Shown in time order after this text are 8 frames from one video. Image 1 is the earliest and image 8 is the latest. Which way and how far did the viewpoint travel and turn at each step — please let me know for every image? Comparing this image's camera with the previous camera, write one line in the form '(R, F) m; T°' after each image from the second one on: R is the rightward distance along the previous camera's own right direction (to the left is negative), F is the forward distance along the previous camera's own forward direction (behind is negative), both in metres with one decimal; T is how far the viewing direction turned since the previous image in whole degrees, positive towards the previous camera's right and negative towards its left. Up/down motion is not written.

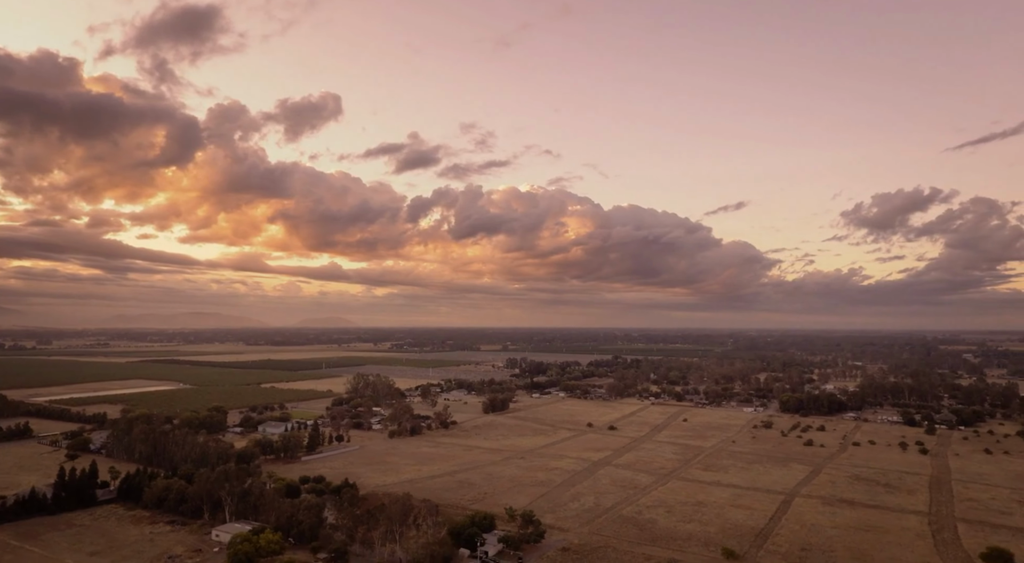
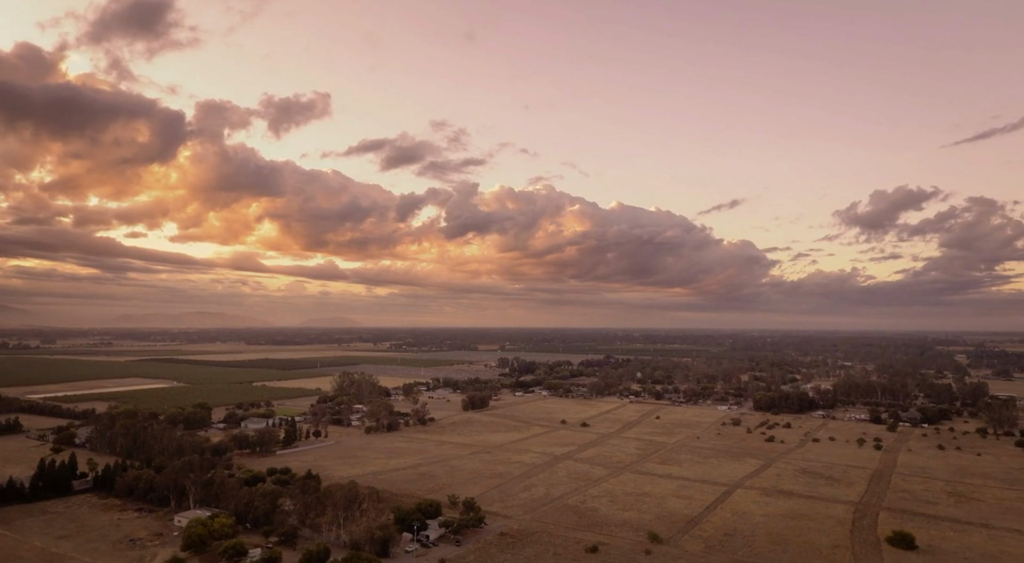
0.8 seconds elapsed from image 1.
(+3.4, -2.2) m; 0°
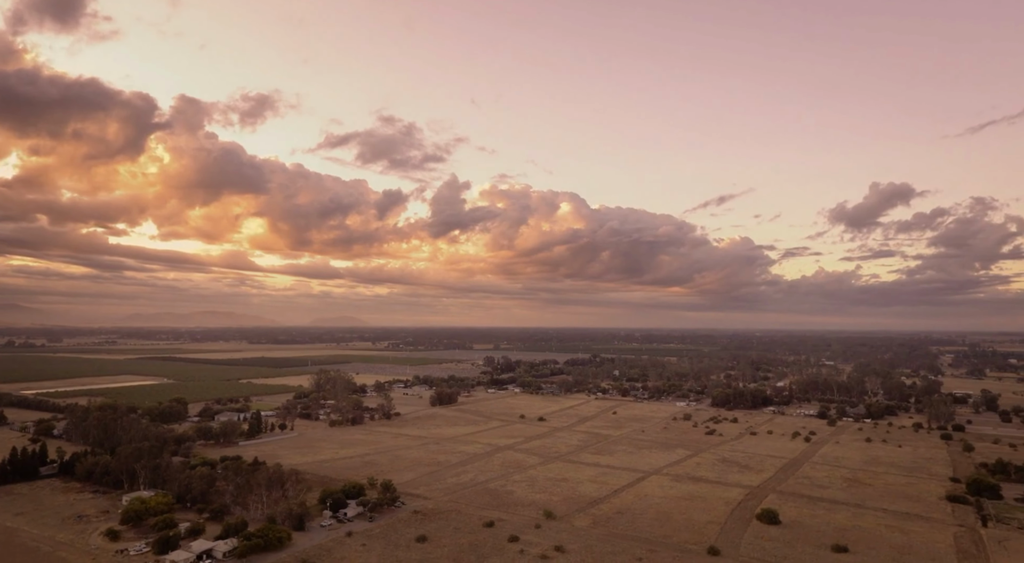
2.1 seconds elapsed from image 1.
(+5.5, -3.6) m; 0°
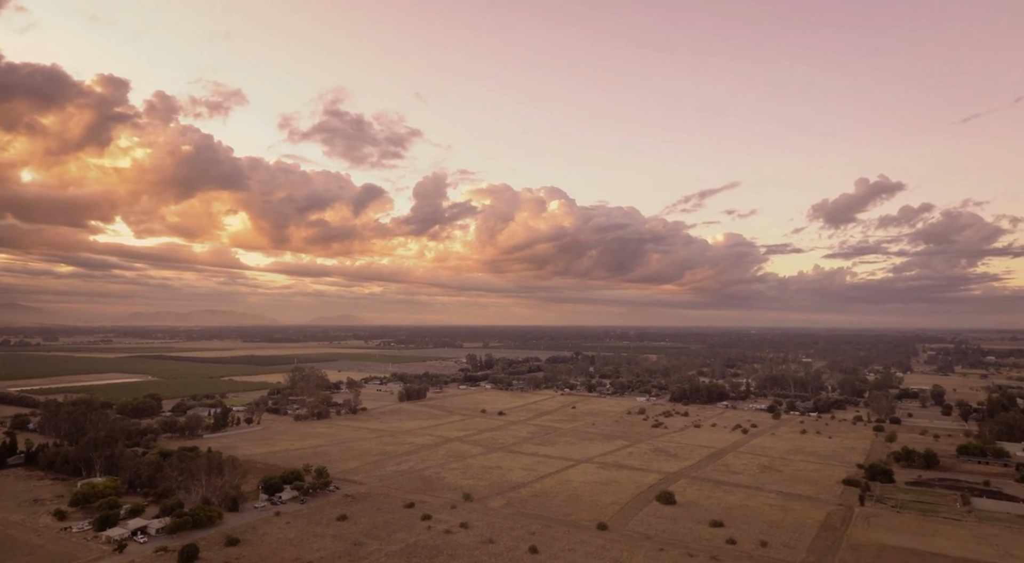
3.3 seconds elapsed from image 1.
(+4.8, -3.2) m; 0°
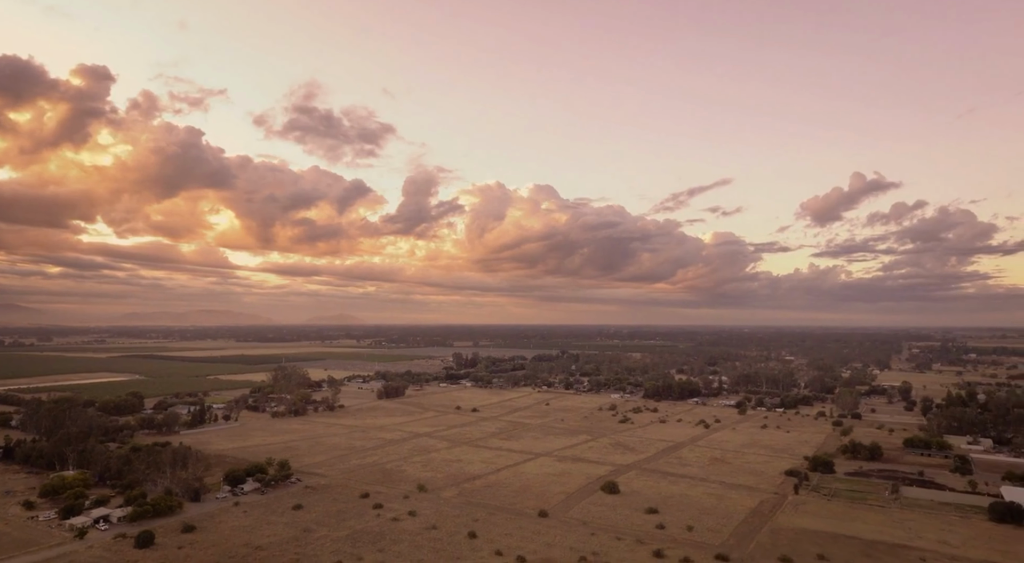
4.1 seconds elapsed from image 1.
(+2.8, -1.9) m; 0°
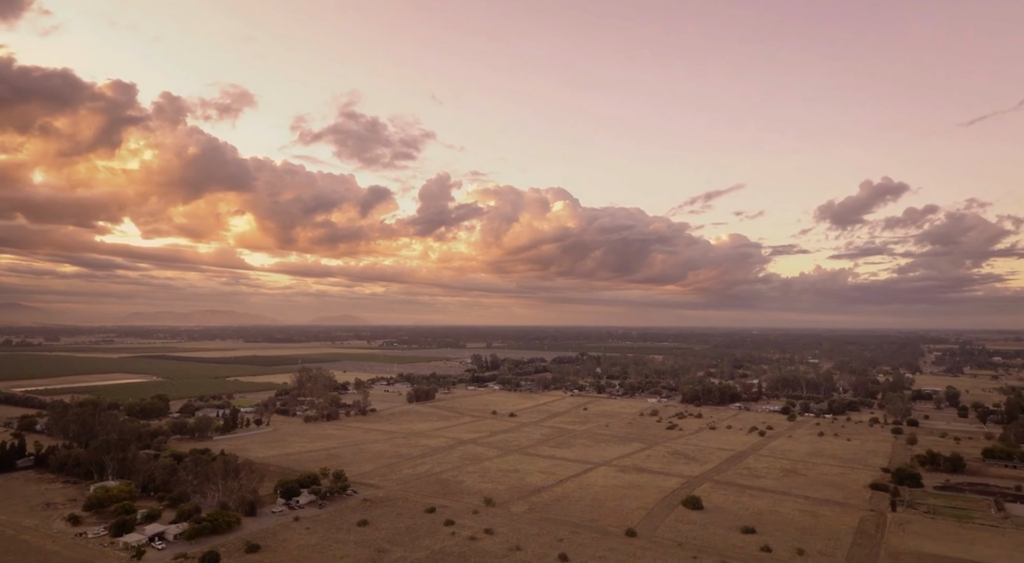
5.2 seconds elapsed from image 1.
(-4.2, +2.7) m; -1°
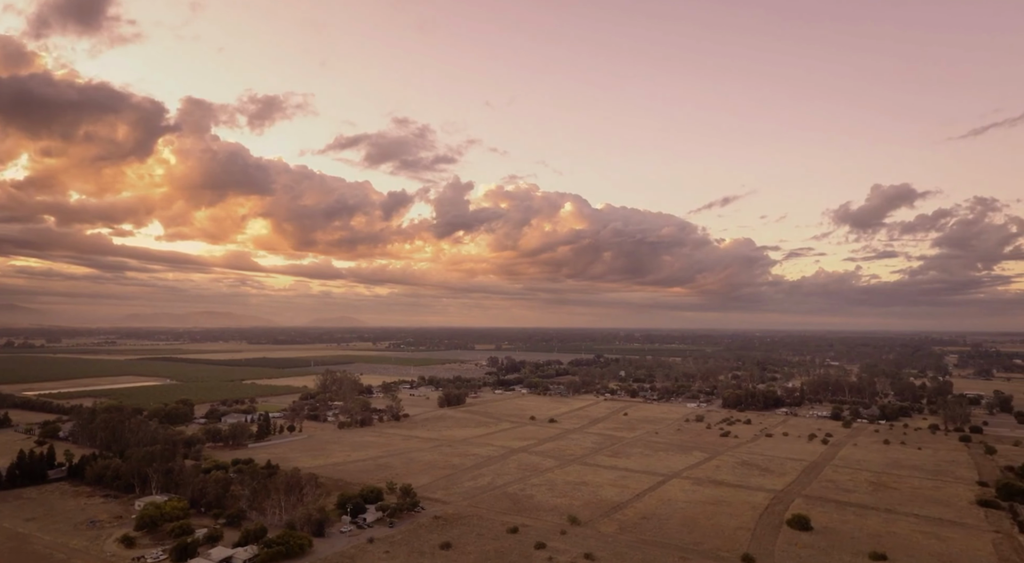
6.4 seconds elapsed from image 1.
(-4.9, +3.2) m; 0°
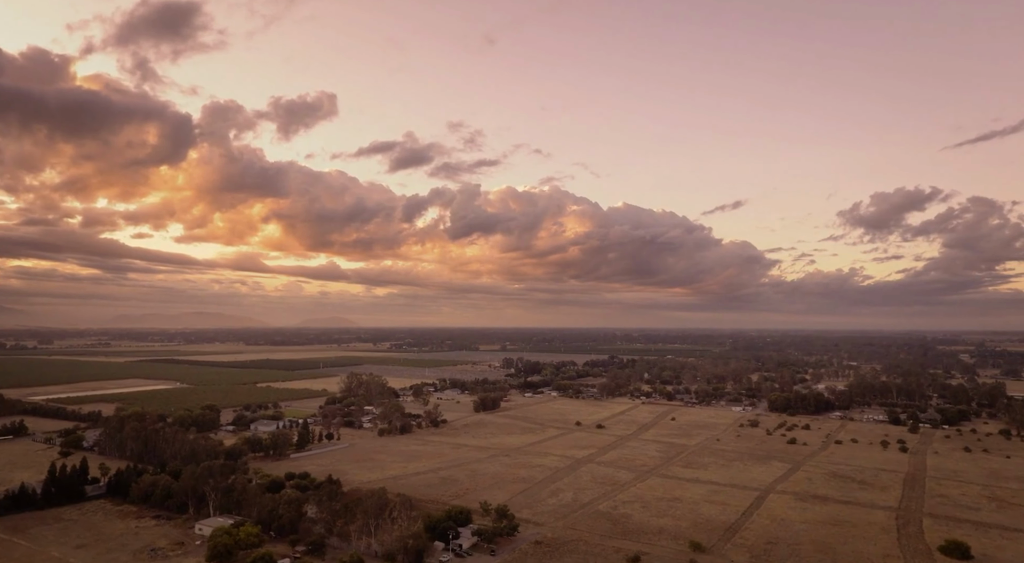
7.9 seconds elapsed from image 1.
(-6.1, +4.0) m; 0°
